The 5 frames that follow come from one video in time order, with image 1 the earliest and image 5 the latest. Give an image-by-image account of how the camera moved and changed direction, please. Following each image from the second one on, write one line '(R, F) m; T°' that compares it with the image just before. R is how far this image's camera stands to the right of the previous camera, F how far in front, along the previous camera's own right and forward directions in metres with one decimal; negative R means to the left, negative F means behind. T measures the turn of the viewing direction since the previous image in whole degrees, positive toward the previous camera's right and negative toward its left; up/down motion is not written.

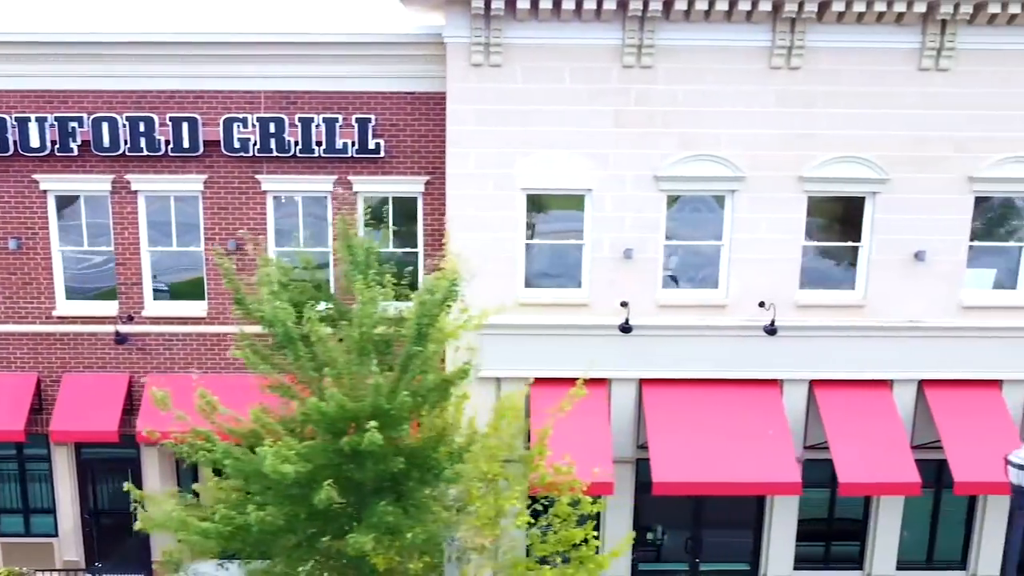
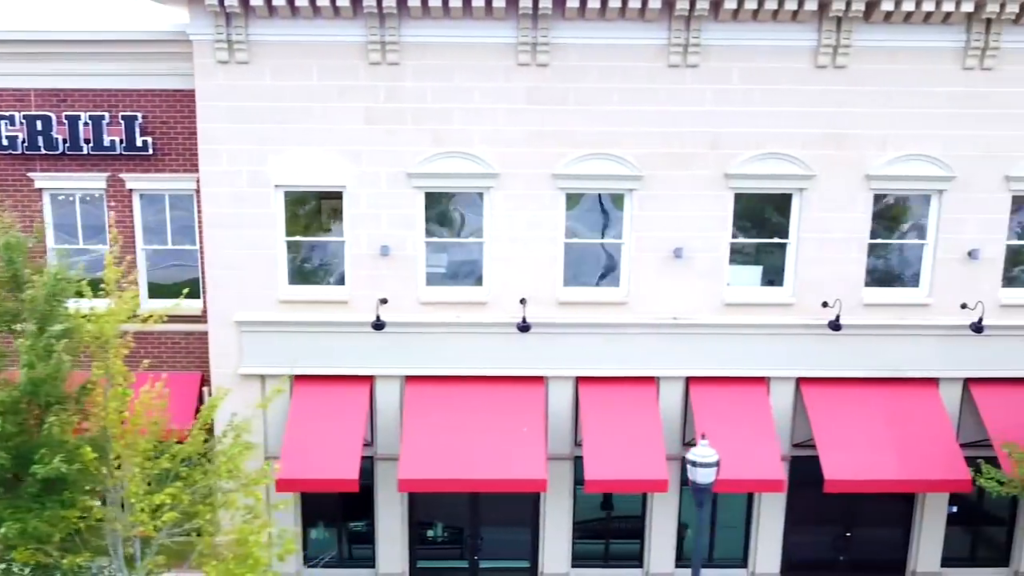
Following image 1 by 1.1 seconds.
(+3.1, 0.0) m; 0°
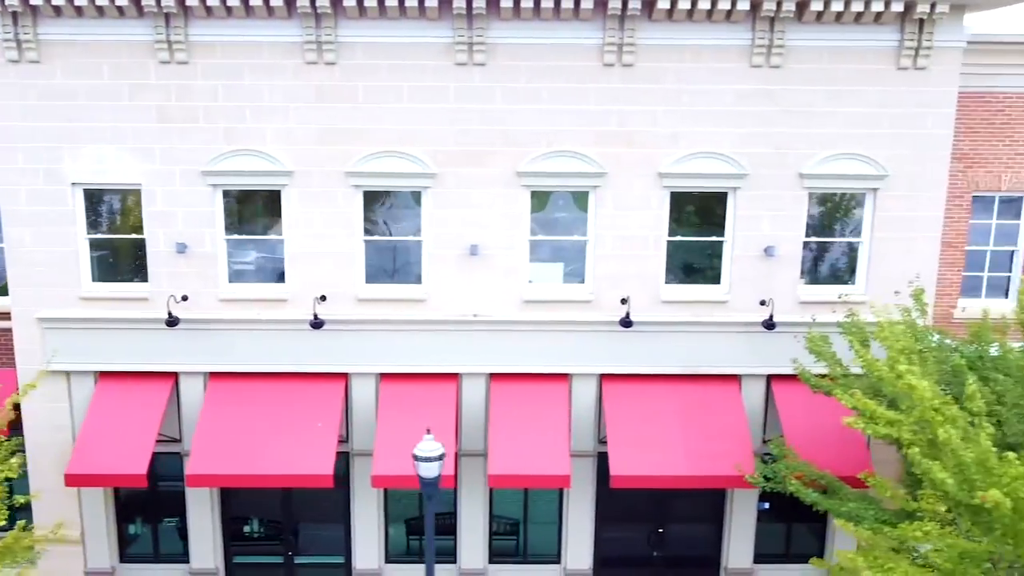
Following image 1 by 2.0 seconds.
(+2.7, -0.1) m; 0°
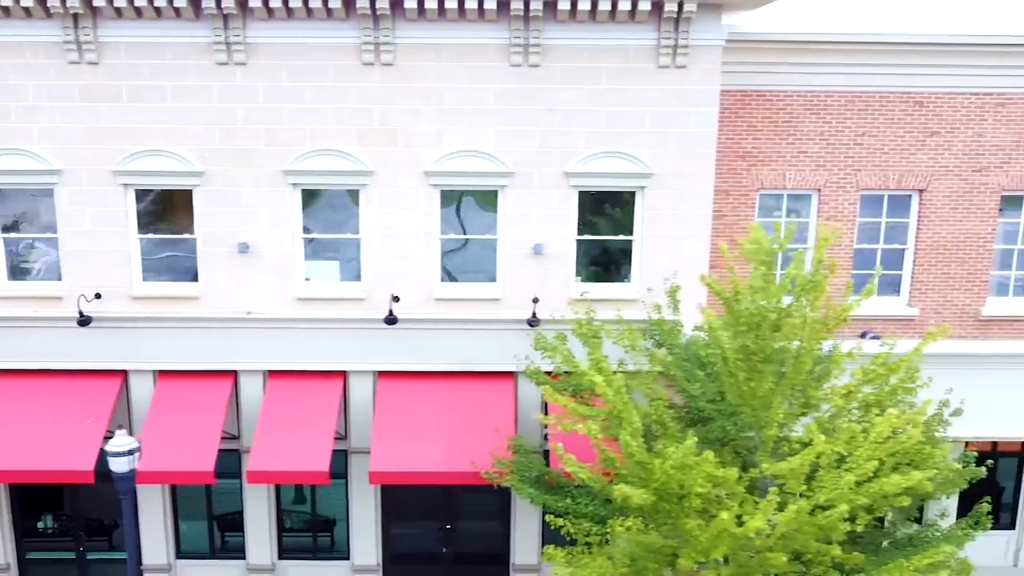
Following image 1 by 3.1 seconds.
(+3.0, -0.1) m; 0°
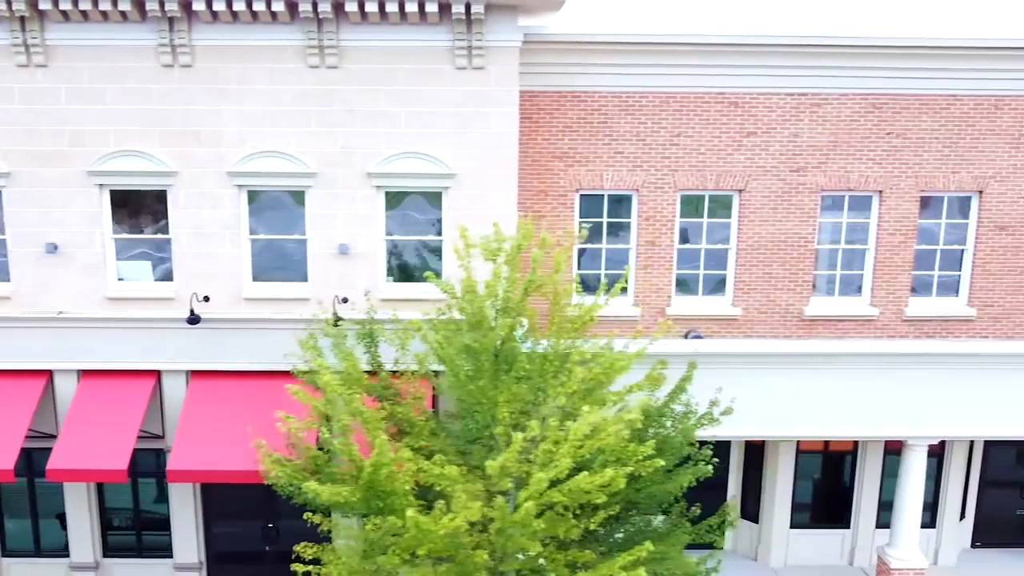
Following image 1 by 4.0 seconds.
(+2.6, -0.1) m; 0°
